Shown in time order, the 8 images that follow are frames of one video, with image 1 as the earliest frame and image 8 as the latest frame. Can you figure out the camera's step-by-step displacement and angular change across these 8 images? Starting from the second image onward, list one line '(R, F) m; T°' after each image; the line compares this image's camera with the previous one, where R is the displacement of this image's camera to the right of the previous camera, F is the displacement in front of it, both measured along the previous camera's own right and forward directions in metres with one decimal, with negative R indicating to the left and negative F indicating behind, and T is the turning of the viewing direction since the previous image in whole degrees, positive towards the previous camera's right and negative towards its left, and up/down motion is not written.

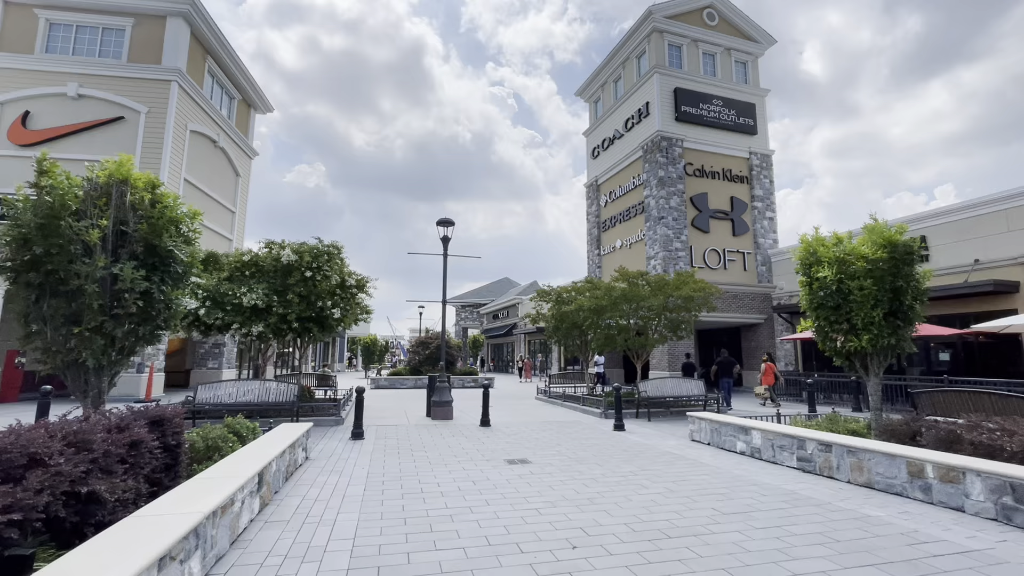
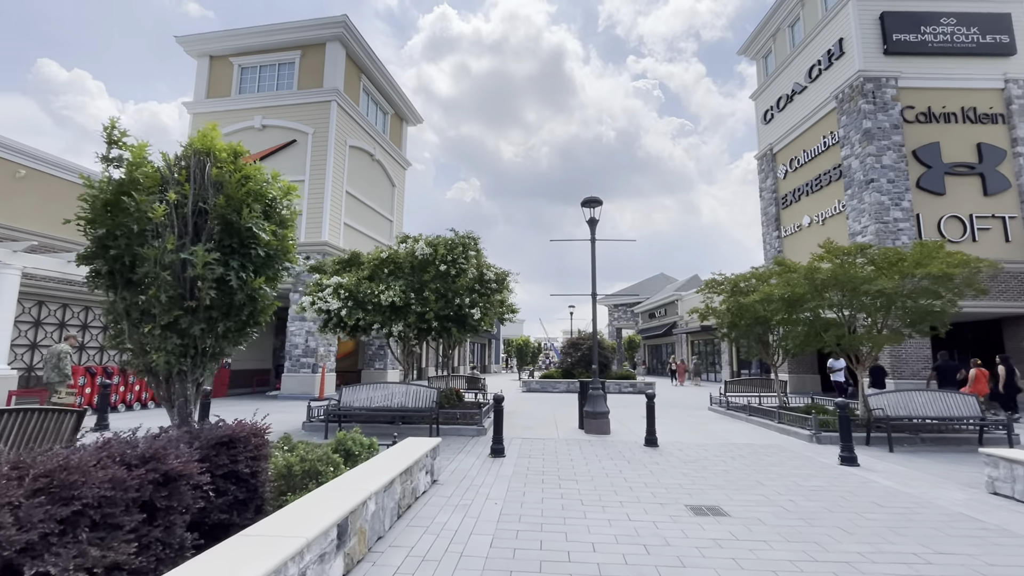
(-0.2, +1.9) m; -18°
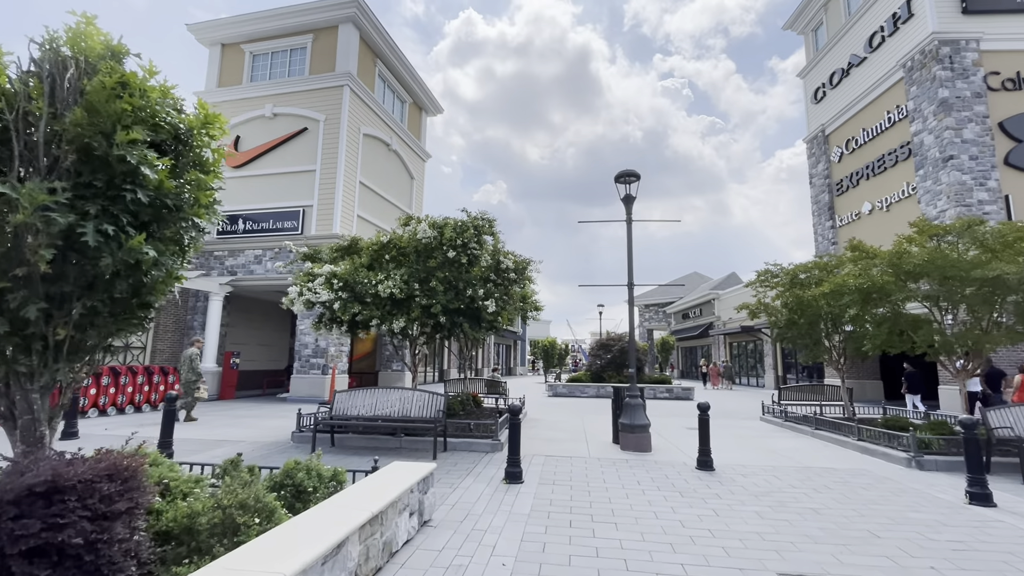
(+0.1, +1.6) m; -3°
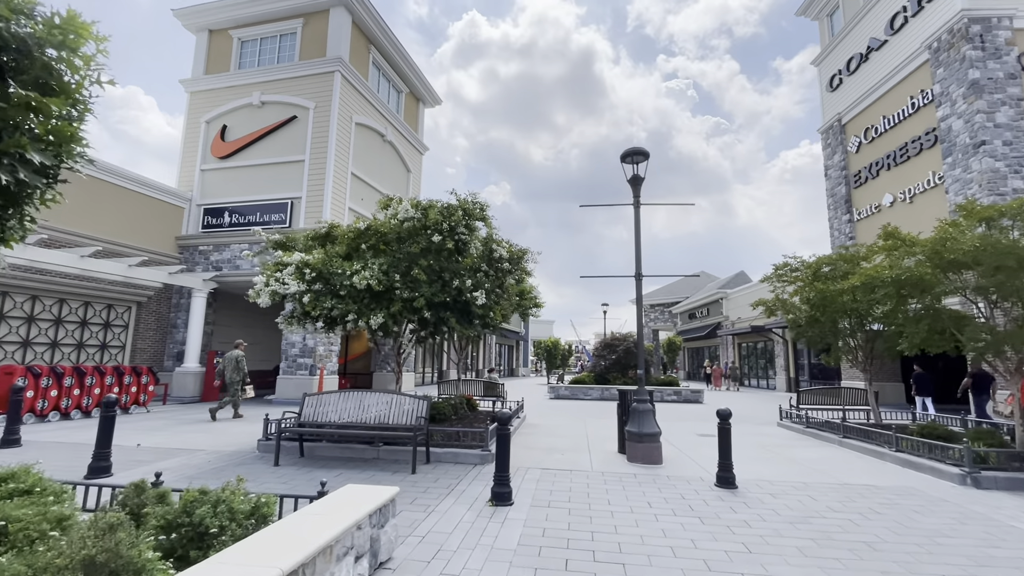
(+0.2, +1.0) m; 0°
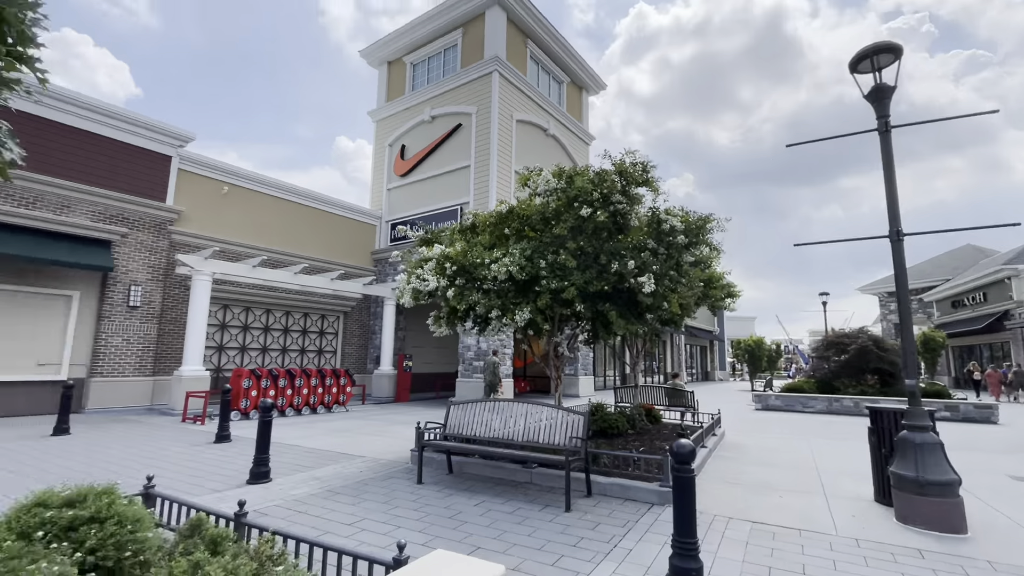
(+0.1, +1.7) m; -21°
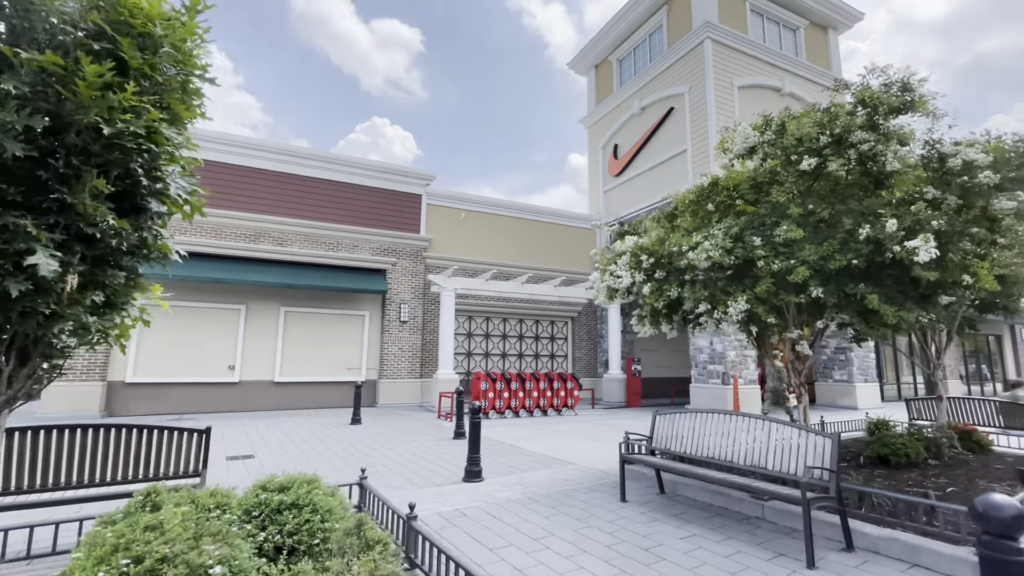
(+0.5, +0.7) m; -28°
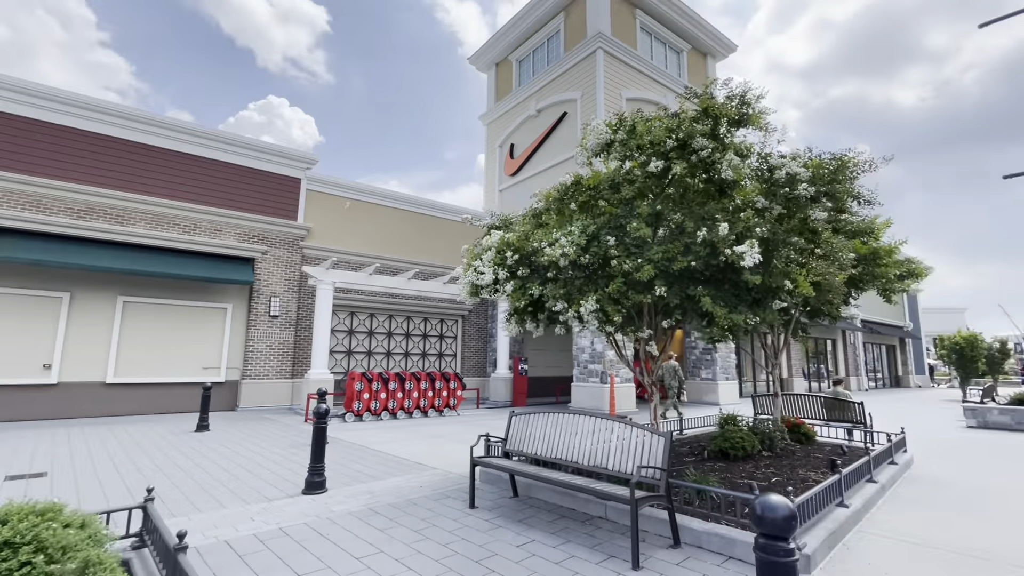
(+0.6, +0.3) m; +11°
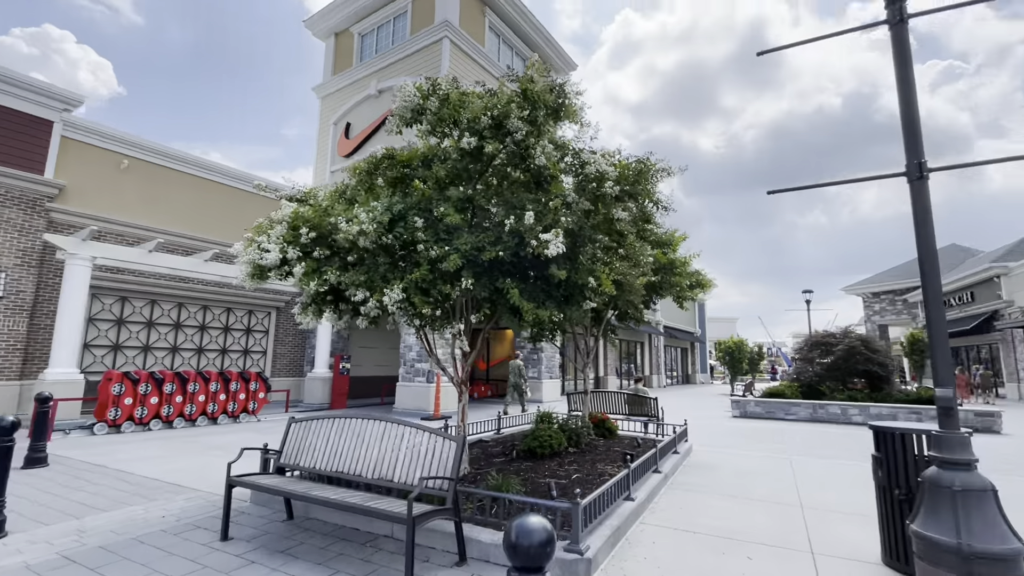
(+0.5, +0.5) m; +18°
